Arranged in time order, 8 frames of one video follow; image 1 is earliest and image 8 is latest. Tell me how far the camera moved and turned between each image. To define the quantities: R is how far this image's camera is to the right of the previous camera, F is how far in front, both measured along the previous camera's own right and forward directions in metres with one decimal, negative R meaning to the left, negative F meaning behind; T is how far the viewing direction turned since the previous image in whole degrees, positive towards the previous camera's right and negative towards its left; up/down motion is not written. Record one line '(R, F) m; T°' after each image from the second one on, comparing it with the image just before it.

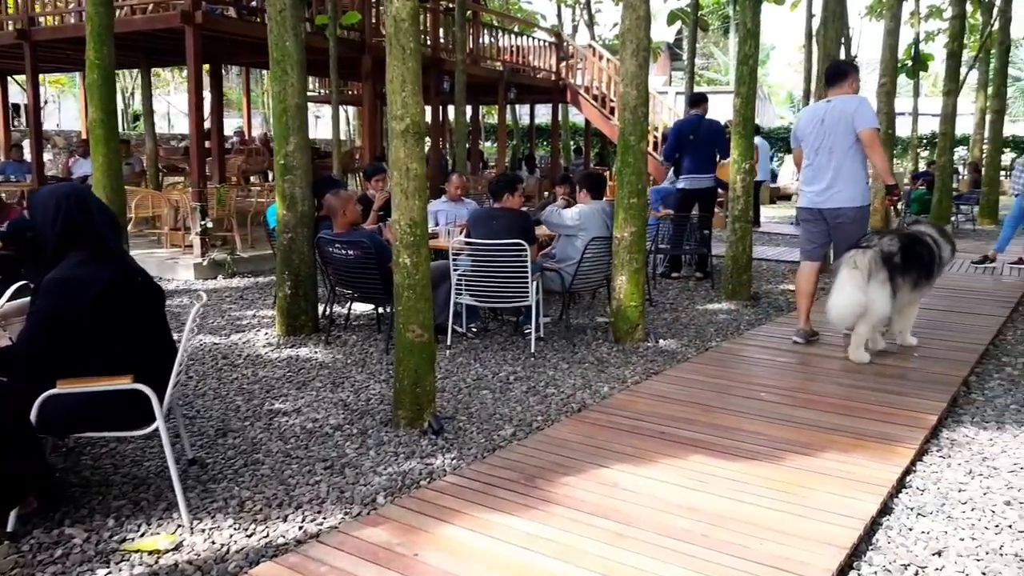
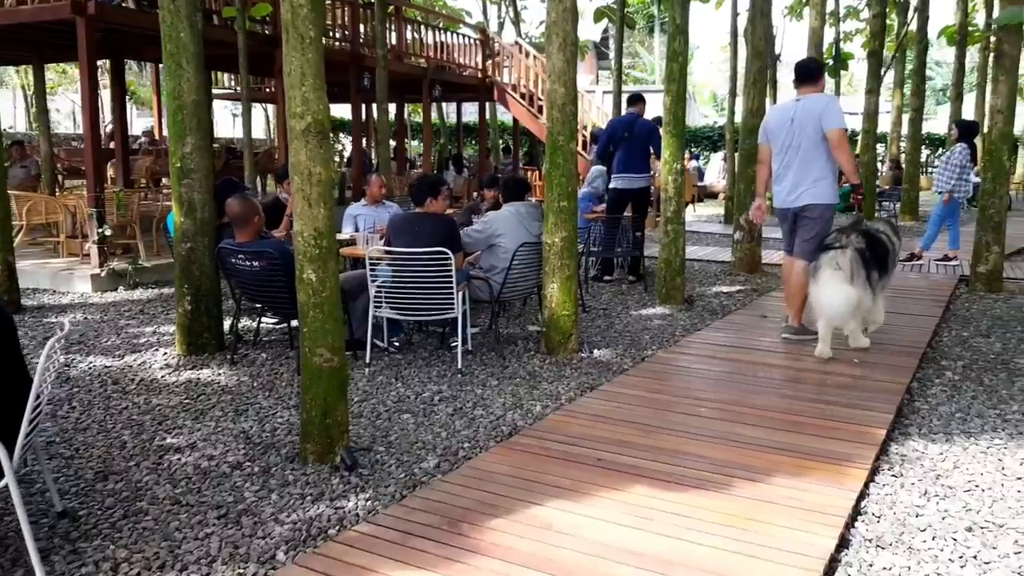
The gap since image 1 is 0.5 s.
(0.0, +0.3) m; +5°
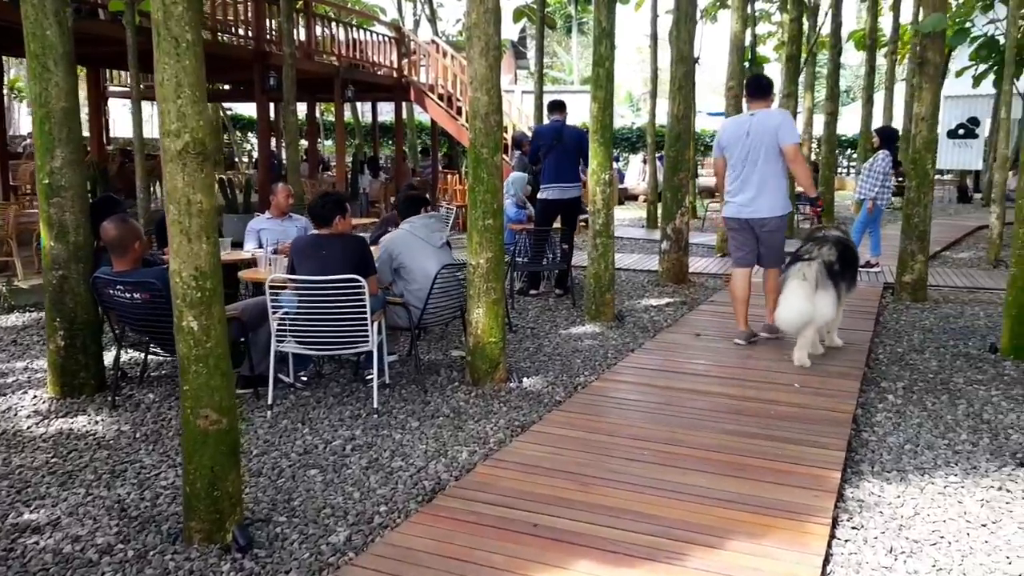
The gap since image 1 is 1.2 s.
(0.0, +0.4) m; +5°
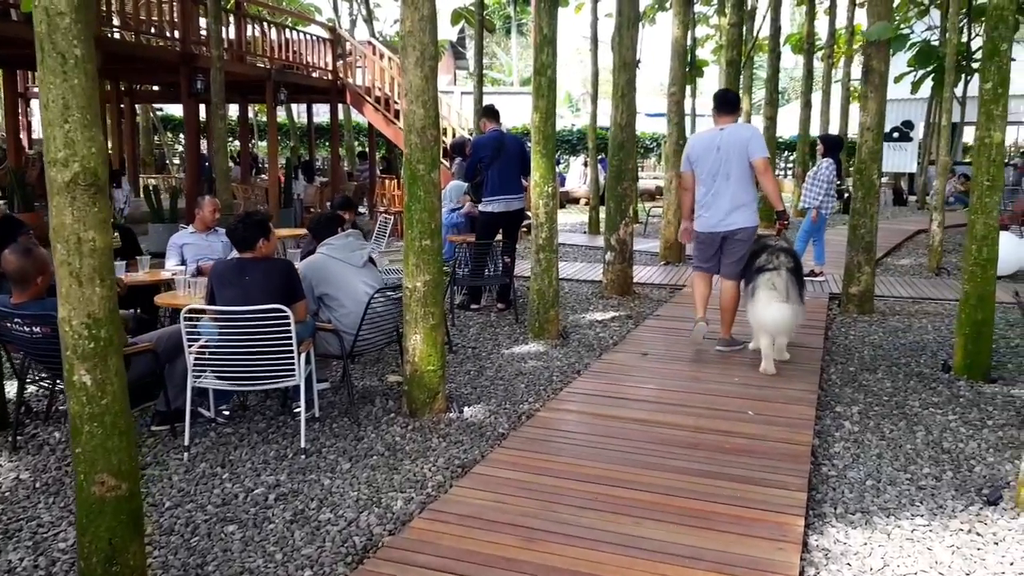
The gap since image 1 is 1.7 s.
(0.0, +0.3) m; +4°
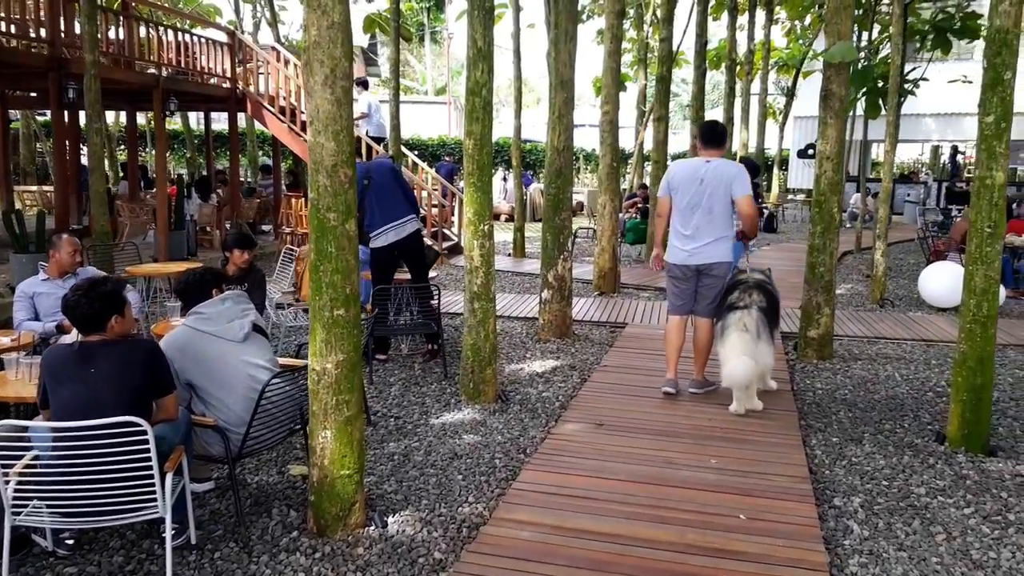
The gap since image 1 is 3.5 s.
(-0.1, +0.9) m; +6°
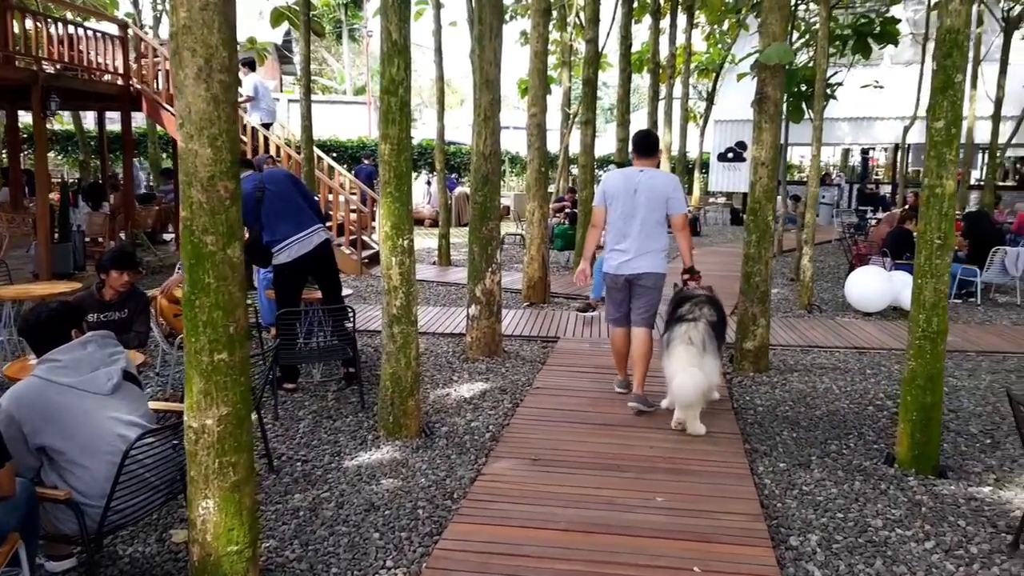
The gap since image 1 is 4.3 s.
(0.0, +0.4) m; +5°
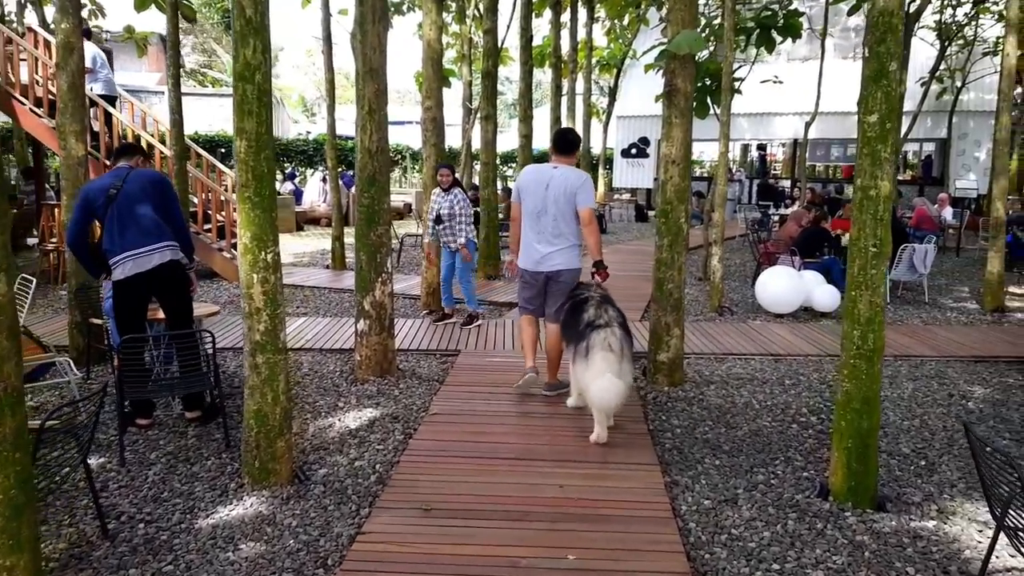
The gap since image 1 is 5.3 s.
(+0.1, +0.6) m; +6°
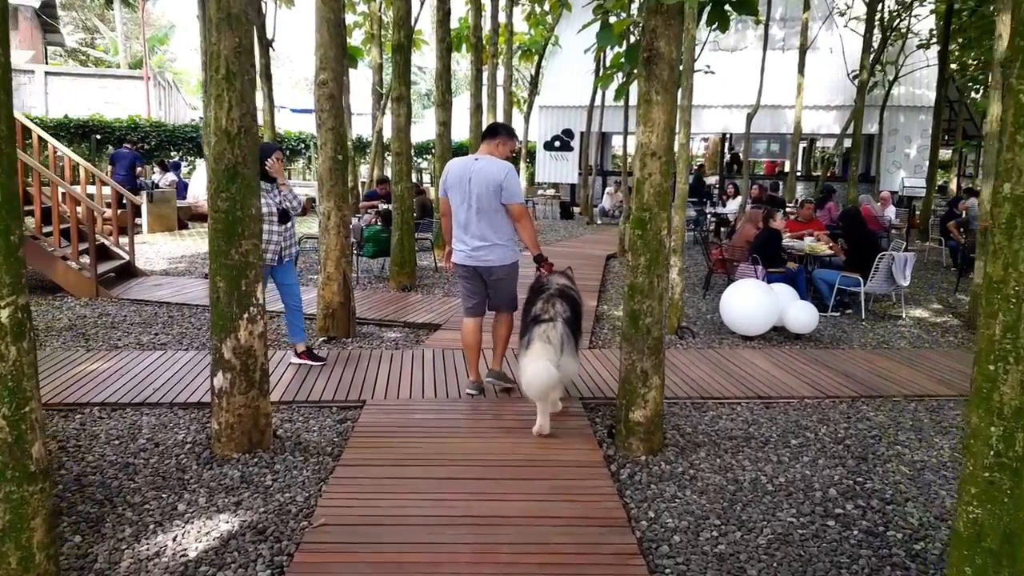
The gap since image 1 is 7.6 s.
(0.0, +1.6) m; +6°
